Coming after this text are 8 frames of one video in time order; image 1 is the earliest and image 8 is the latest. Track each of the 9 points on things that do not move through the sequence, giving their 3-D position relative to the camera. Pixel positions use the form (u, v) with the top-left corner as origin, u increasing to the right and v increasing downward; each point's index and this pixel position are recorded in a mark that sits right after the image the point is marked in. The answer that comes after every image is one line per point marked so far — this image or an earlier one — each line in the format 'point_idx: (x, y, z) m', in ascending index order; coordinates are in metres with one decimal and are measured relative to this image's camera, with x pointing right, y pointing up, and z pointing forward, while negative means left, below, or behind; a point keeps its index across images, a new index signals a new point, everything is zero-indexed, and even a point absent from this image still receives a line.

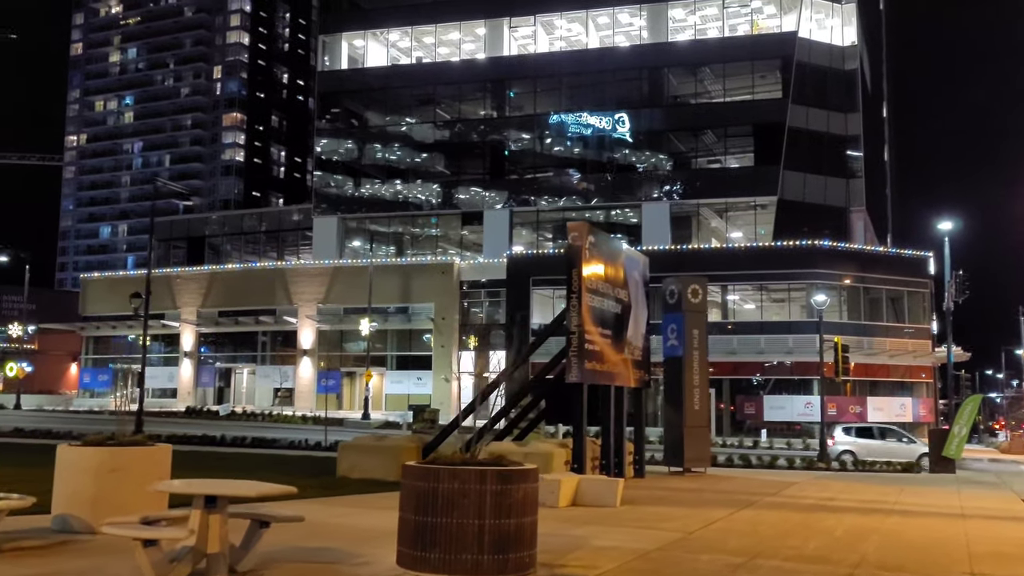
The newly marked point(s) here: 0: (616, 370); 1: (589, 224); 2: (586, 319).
0: (+2.1, -1.7, +18.7) m
1: (+1.4, +1.2, +17.5) m
2: (+1.4, -0.6, +17.4) m
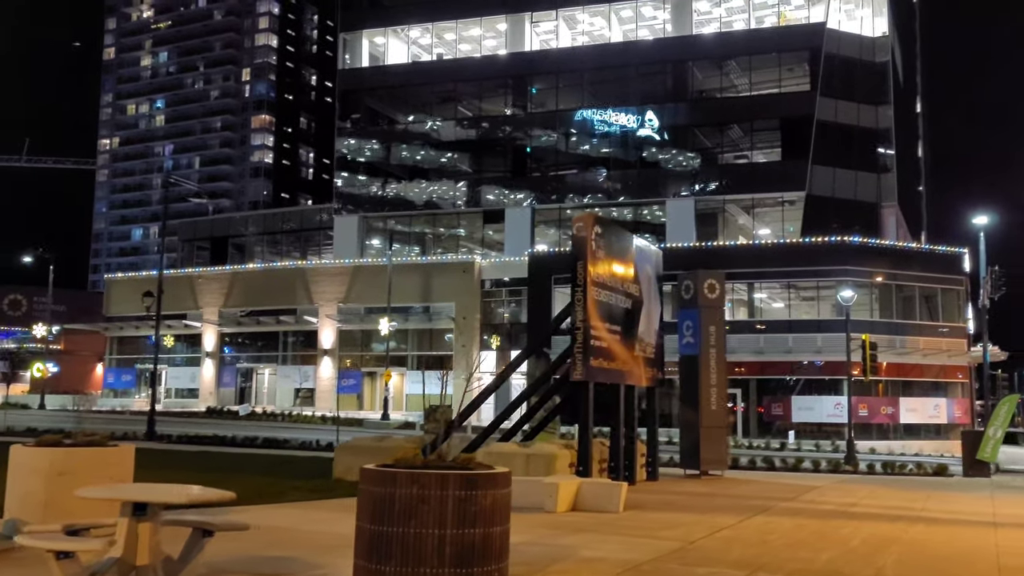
0: (+2.2, -1.6, +17.8) m
1: (+1.5, +1.4, +16.6) m
2: (+1.4, -0.5, +16.5) m
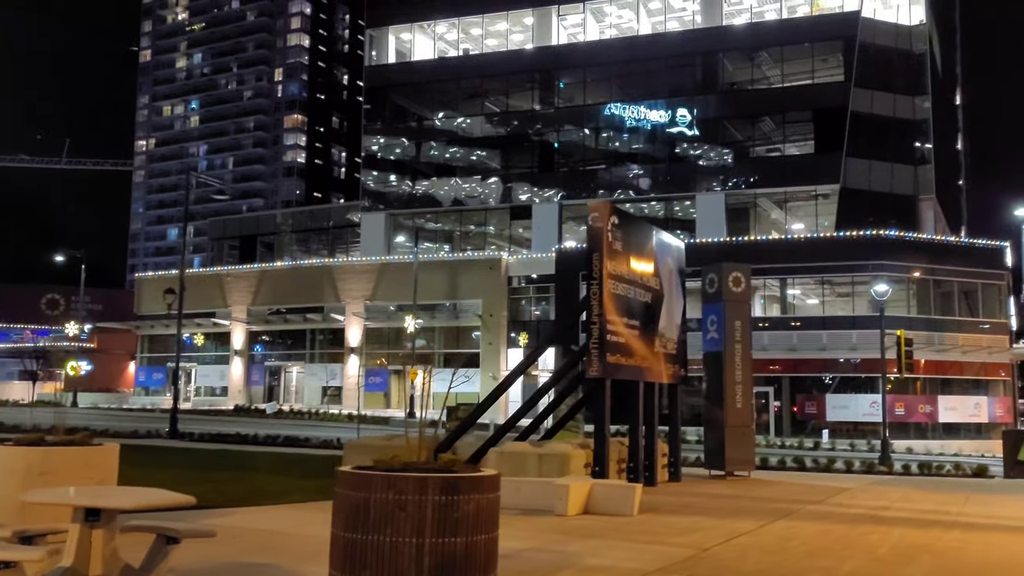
0: (+2.4, -1.4, +17.1) m
1: (+1.7, +1.5, +16.0) m
2: (+1.7, -0.3, +15.9) m
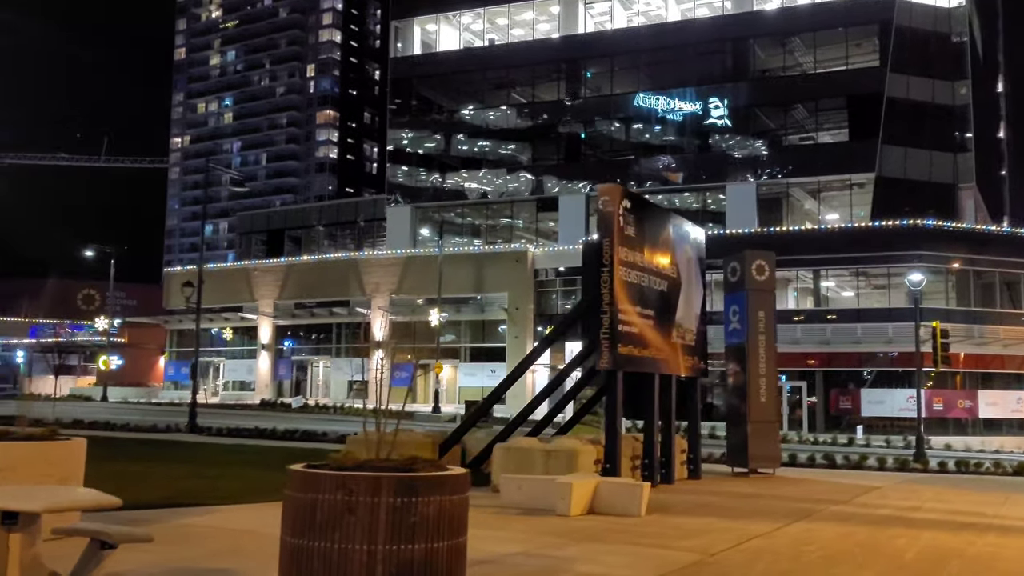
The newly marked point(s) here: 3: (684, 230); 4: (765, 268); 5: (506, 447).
0: (+2.6, -1.2, +16.3) m
1: (+1.8, +1.7, +15.2) m
2: (+1.8, -0.1, +15.1) m
3: (+3.3, +1.1, +17.9) m
4: (+5.3, +0.4, +19.6) m
5: (-0.1, -2.5, +14.6) m
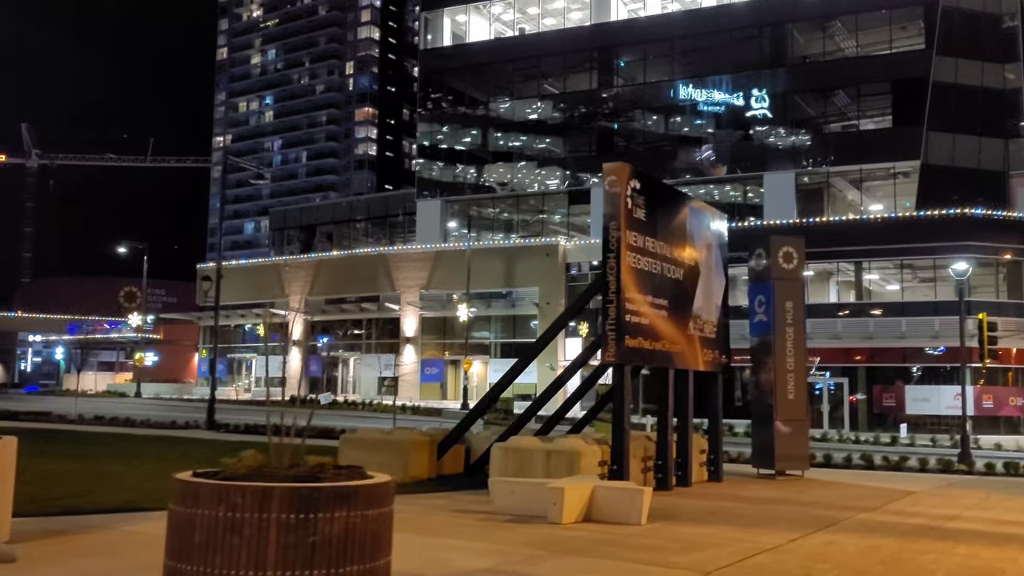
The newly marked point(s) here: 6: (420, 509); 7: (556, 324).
0: (+2.7, -1.0, +15.2) m
1: (+1.8, +1.9, +14.0) m
2: (+1.8, 0.0, +13.9) m
3: (+3.4, +1.3, +16.7) m
4: (+5.5, +0.6, +18.3) m
5: (-0.1, -2.3, +13.5) m
6: (-1.2, -2.8, +11.7) m
7: (+0.7, -0.6, +14.6) m
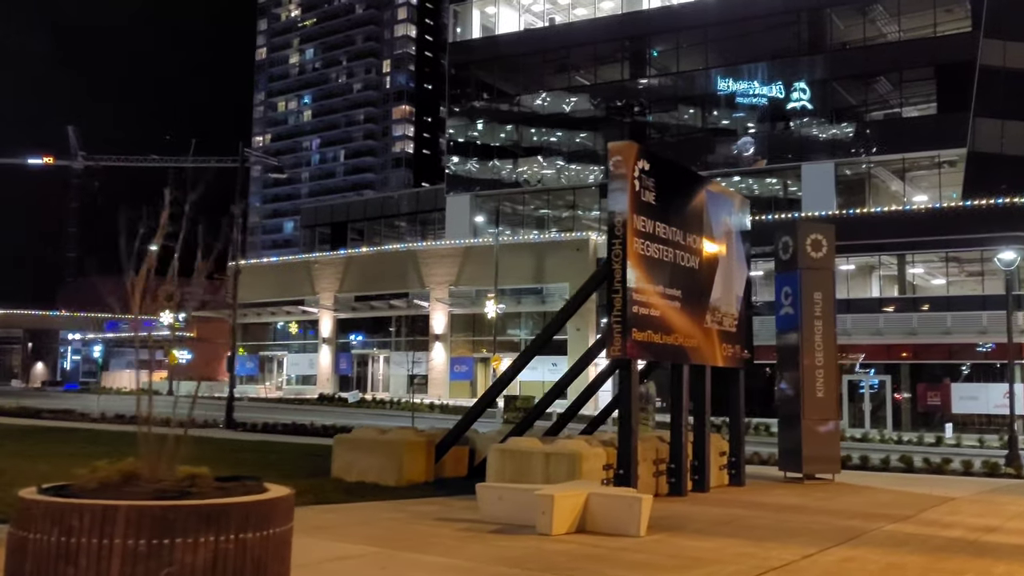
0: (+2.7, -0.9, +14.1) m
1: (+1.8, +2.0, +13.0) m
2: (+1.7, +0.2, +12.9) m
3: (+3.5, +1.5, +15.6) m
4: (+5.7, +0.8, +17.1) m
5: (-0.1, -2.2, +12.6) m
6: (-1.3, -2.7, +10.8) m
7: (+0.7, -0.4, +13.6) m
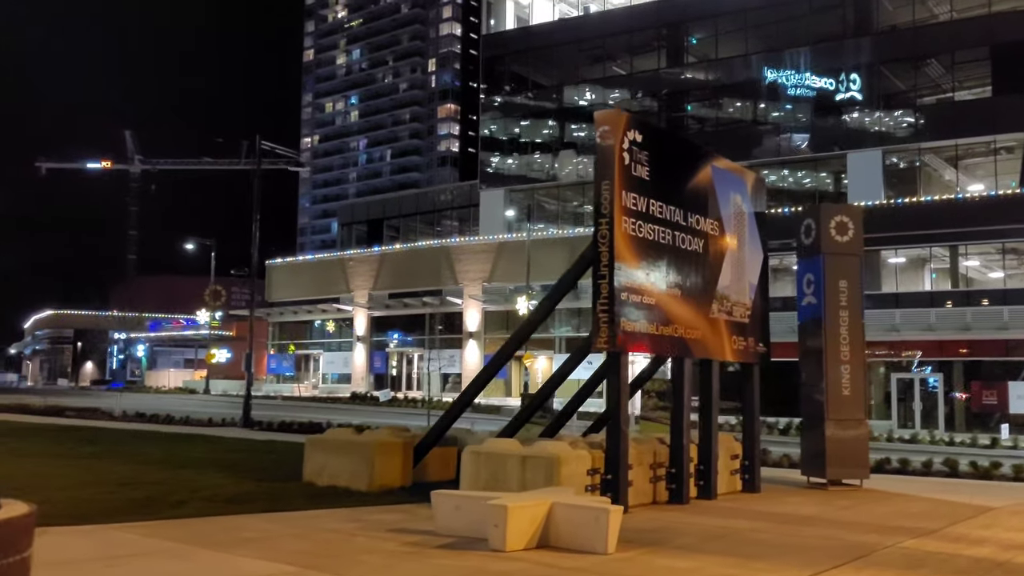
0: (+2.5, -0.7, +12.7) m
1: (+1.5, +2.2, +11.7) m
2: (+1.4, +0.4, +11.6) m
3: (+3.4, +1.7, +14.2) m
4: (+5.6, +1.0, +15.5) m
5: (-0.4, -2.0, +11.3) m
6: (-1.7, -2.5, +9.6) m
7: (+0.4, -0.2, +12.3) m
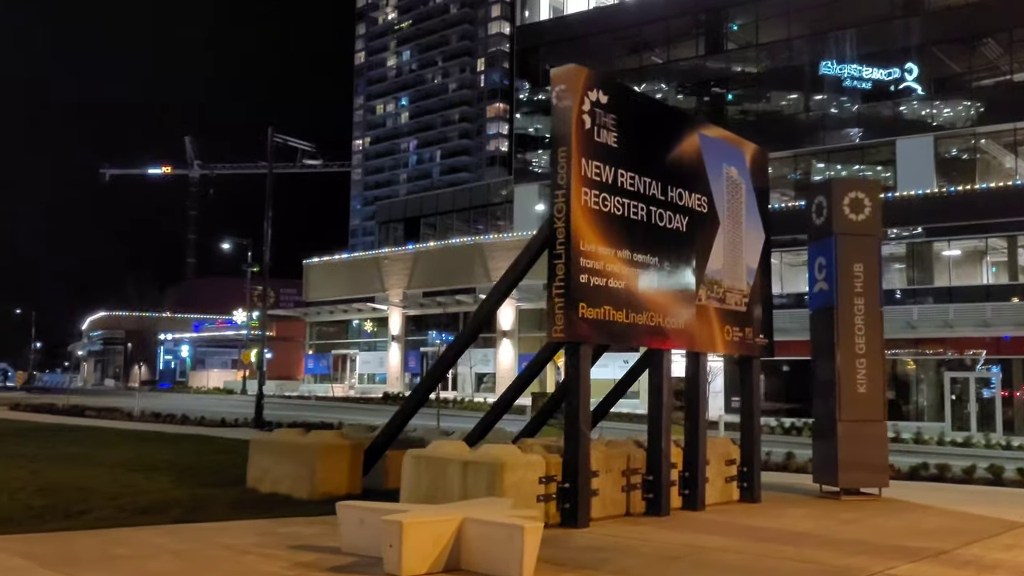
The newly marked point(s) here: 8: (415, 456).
0: (+1.9, -0.5, +11.2) m
1: (+0.9, +2.4, +10.2) m
2: (+0.8, +0.6, +10.1) m
3: (+2.9, +1.9, +12.6) m
4: (+5.2, +1.3, +13.8) m
5: (-1.0, -1.8, +10.0) m
6: (-2.4, -2.3, +8.4) m
7: (-0.1, 0.0, +10.9) m
8: (-1.1, -1.8, +10.0) m
